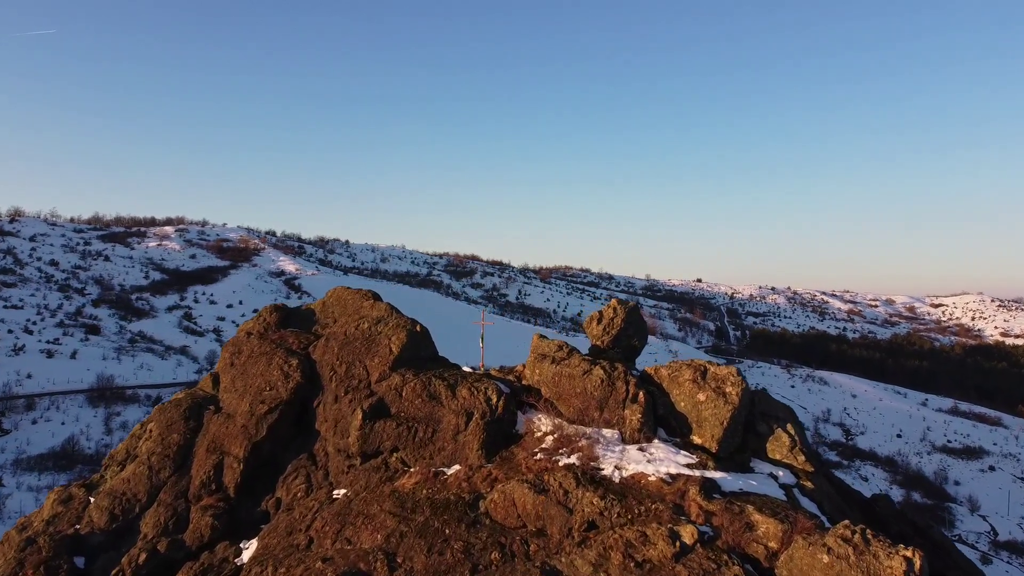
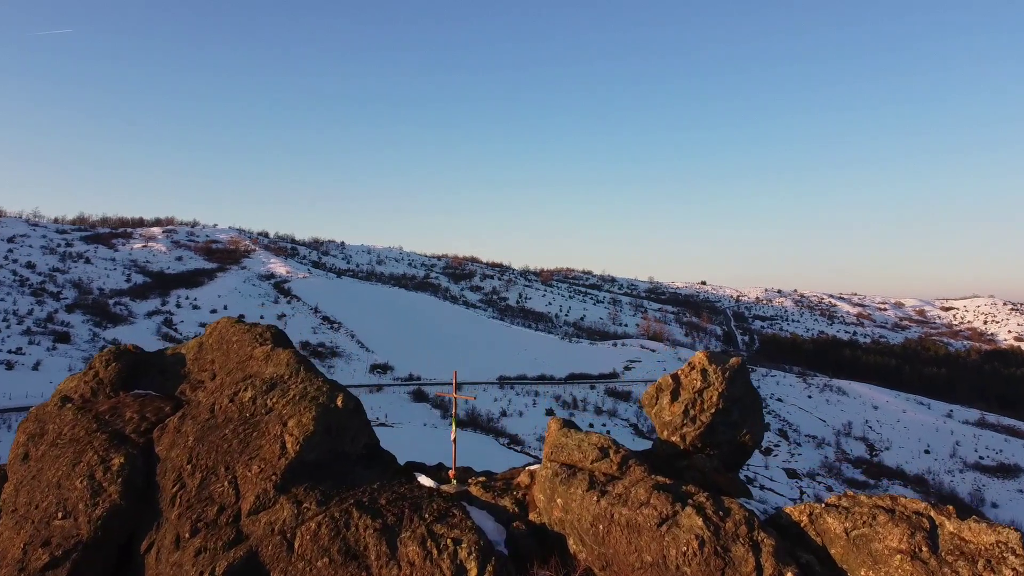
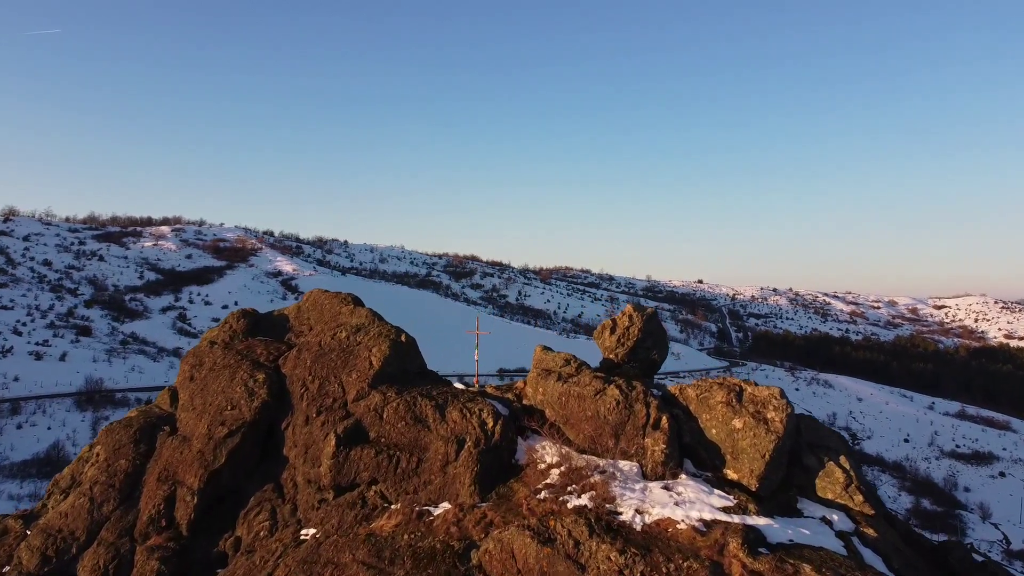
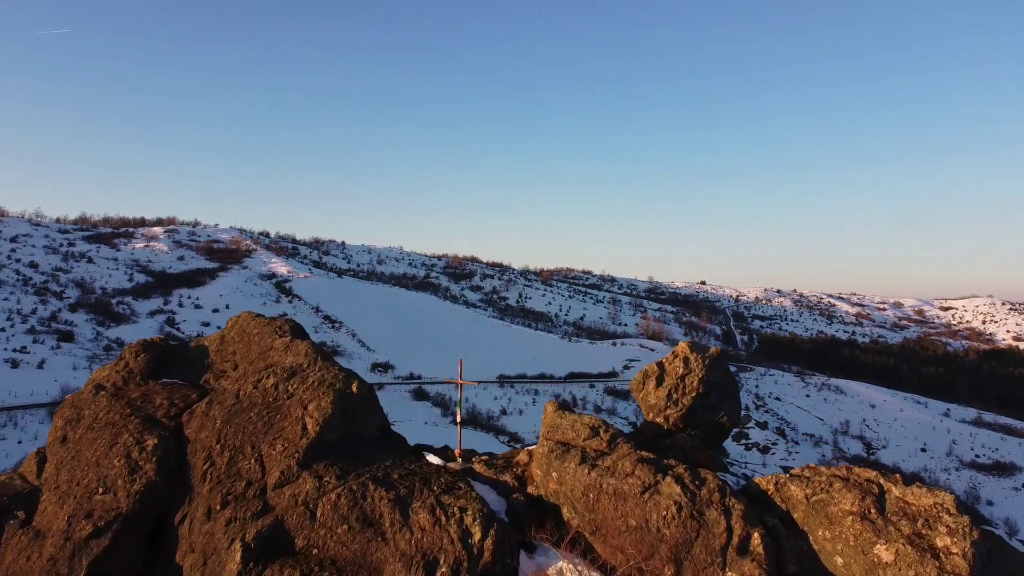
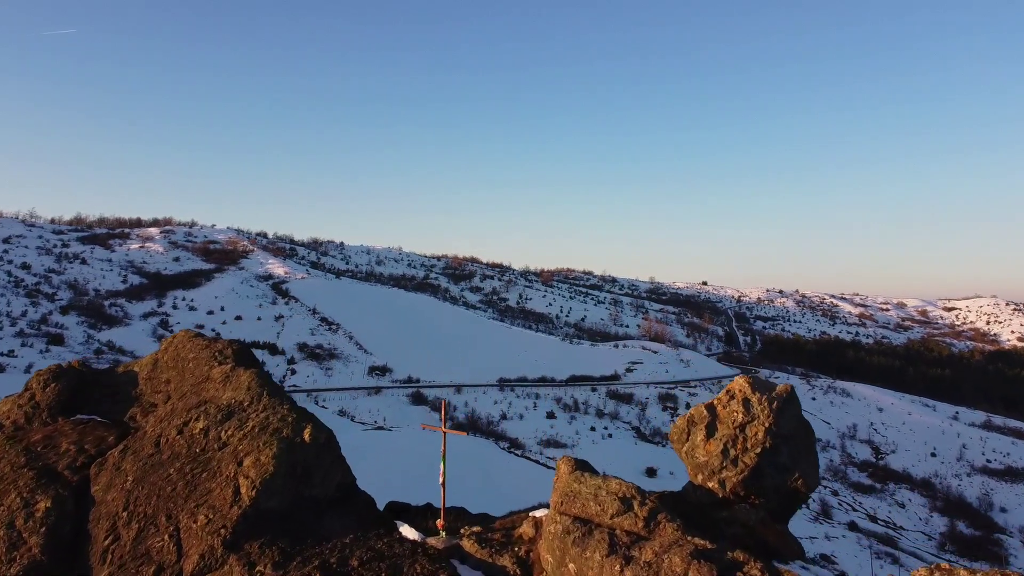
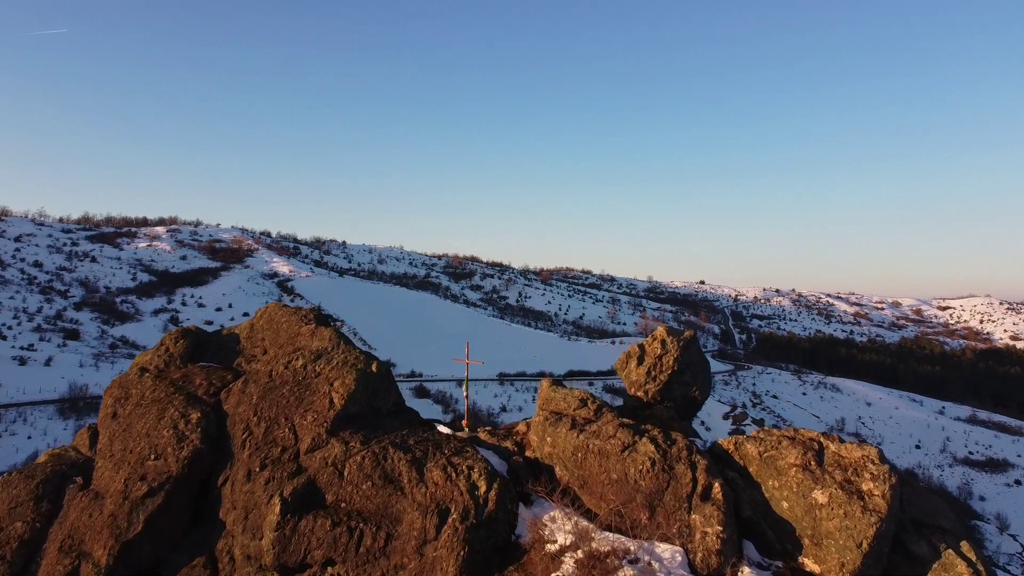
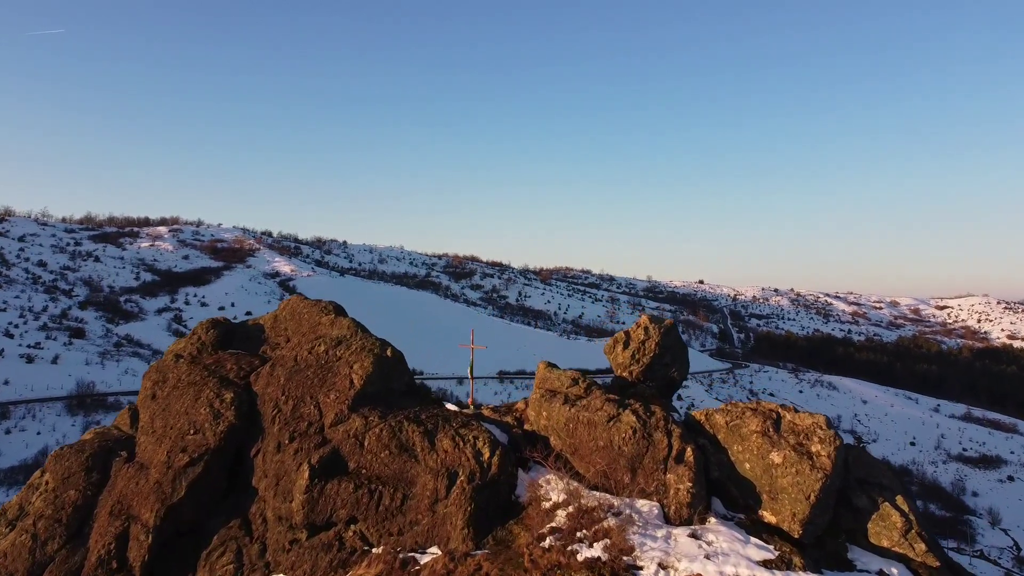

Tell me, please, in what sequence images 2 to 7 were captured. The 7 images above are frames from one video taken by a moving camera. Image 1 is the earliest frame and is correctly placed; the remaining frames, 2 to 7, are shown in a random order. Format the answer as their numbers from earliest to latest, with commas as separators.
3, 7, 6, 4, 2, 5
